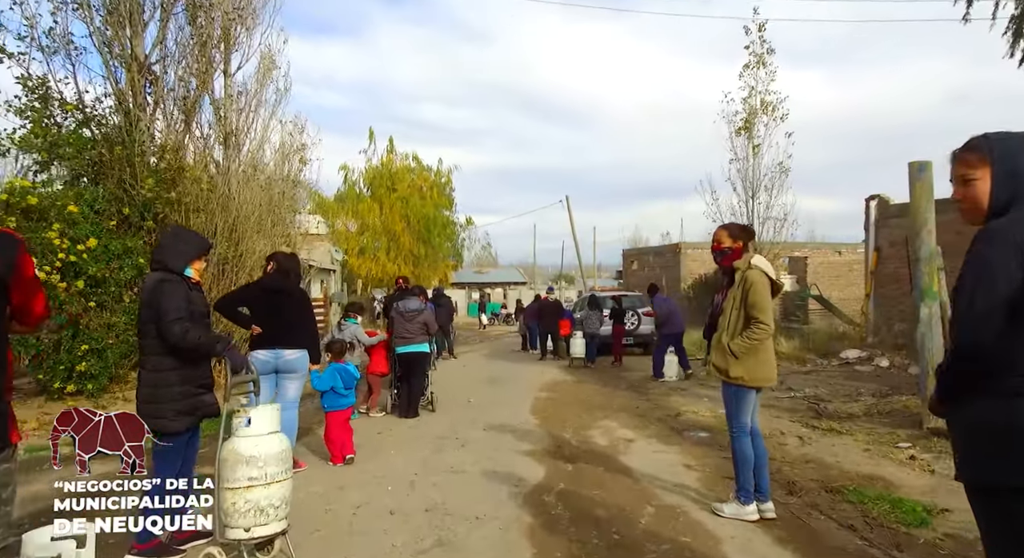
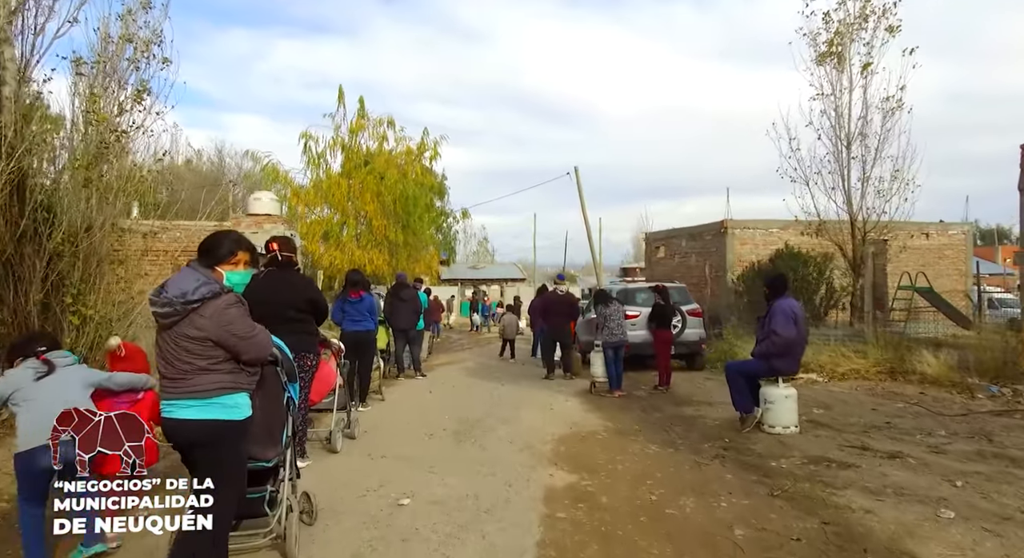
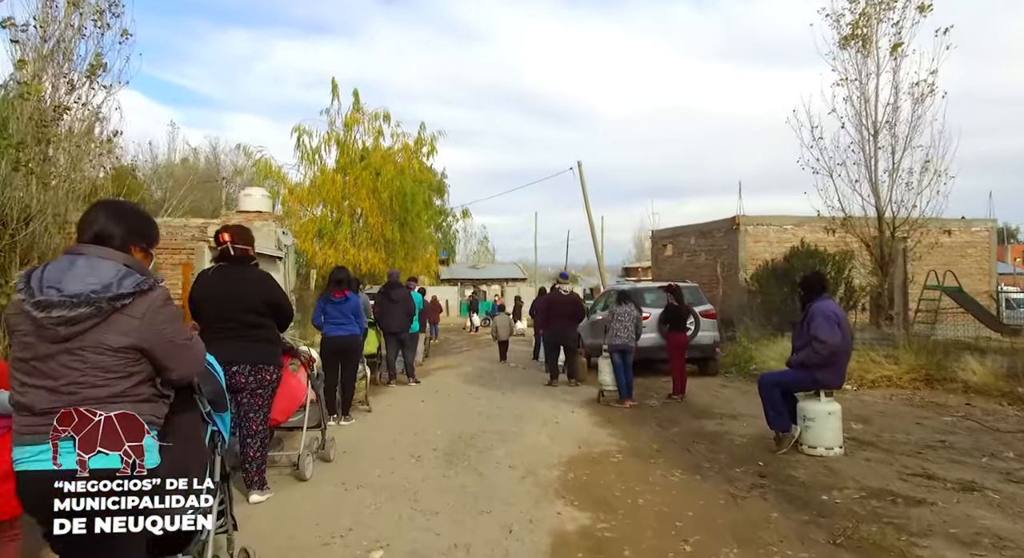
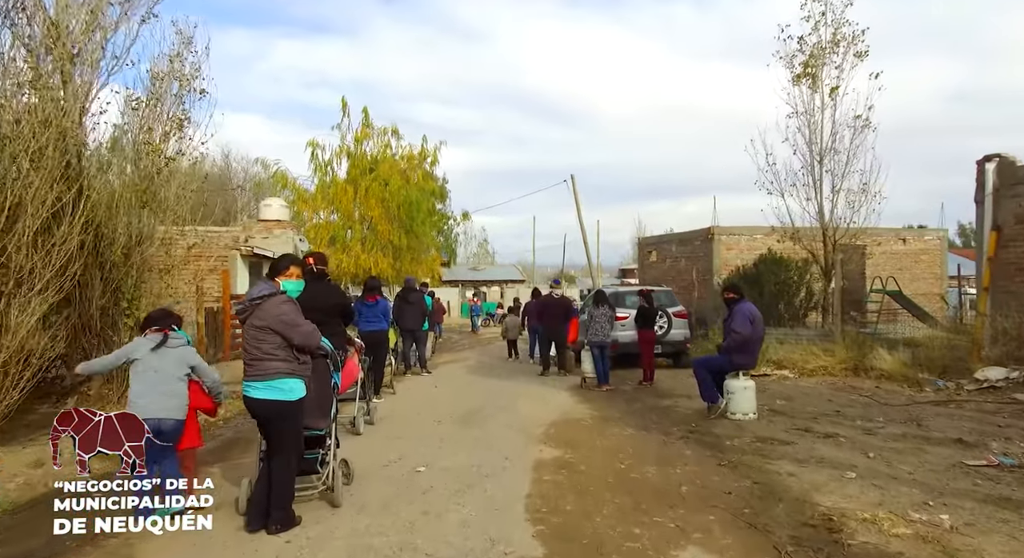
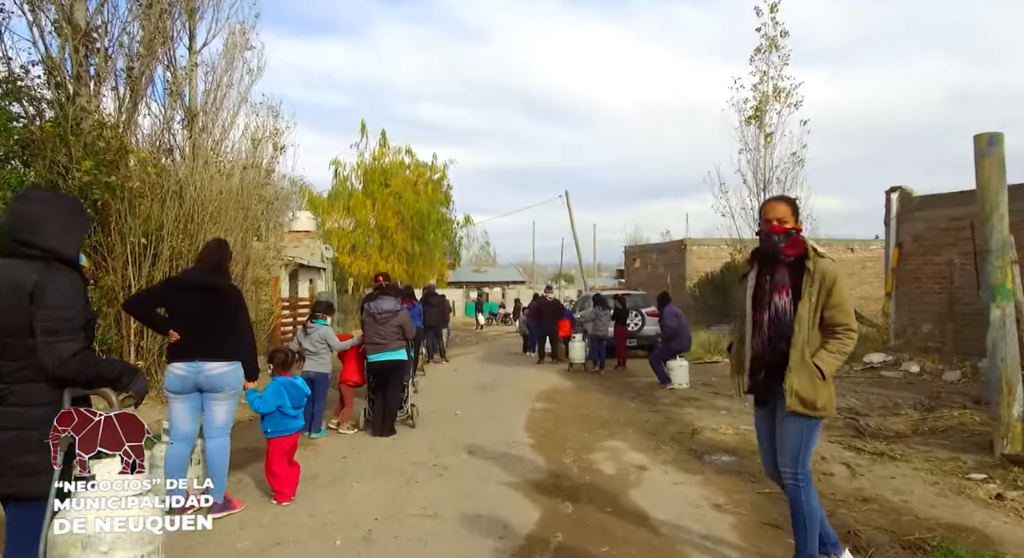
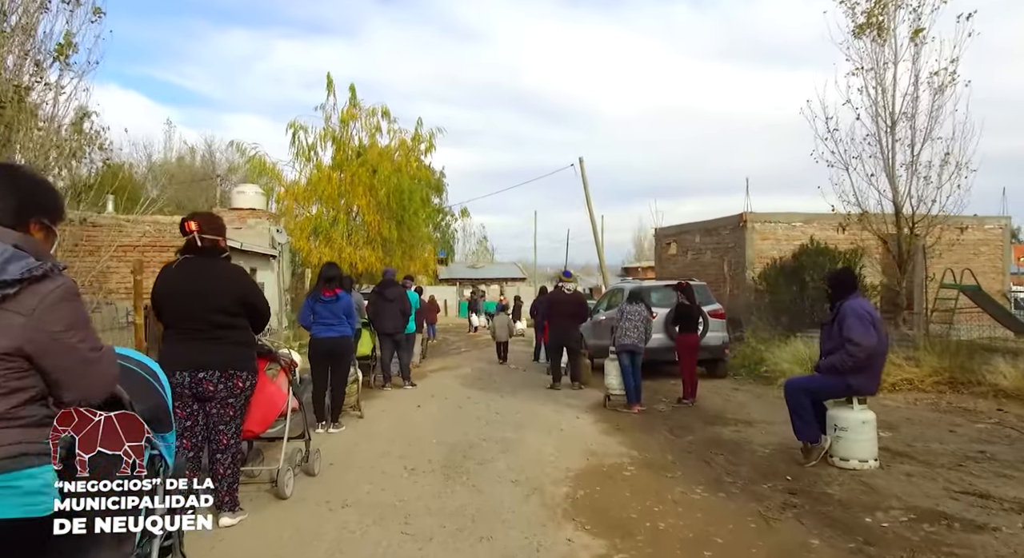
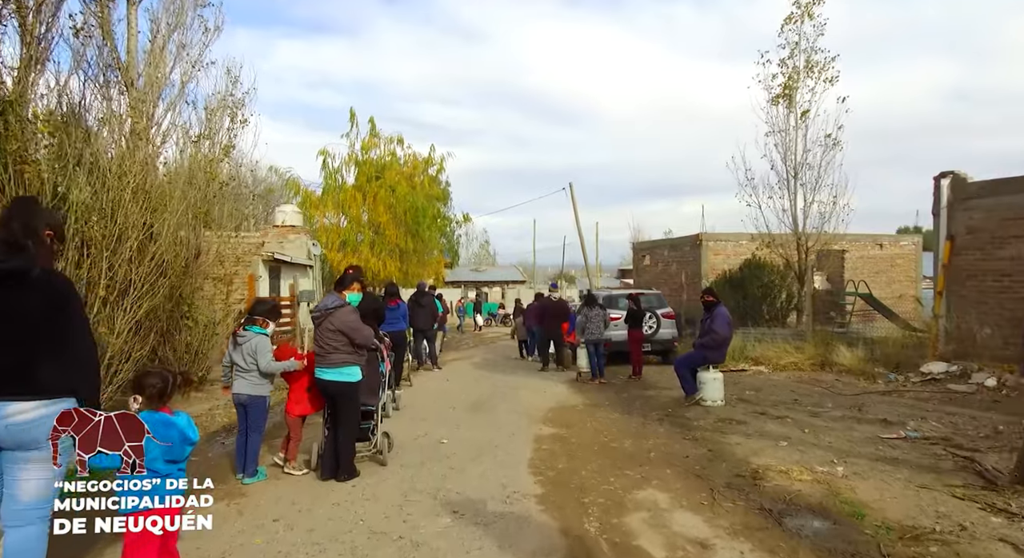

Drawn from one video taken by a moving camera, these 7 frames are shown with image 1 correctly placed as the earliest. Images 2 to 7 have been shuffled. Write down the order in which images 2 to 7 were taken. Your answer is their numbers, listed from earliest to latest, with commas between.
5, 7, 4, 2, 3, 6
